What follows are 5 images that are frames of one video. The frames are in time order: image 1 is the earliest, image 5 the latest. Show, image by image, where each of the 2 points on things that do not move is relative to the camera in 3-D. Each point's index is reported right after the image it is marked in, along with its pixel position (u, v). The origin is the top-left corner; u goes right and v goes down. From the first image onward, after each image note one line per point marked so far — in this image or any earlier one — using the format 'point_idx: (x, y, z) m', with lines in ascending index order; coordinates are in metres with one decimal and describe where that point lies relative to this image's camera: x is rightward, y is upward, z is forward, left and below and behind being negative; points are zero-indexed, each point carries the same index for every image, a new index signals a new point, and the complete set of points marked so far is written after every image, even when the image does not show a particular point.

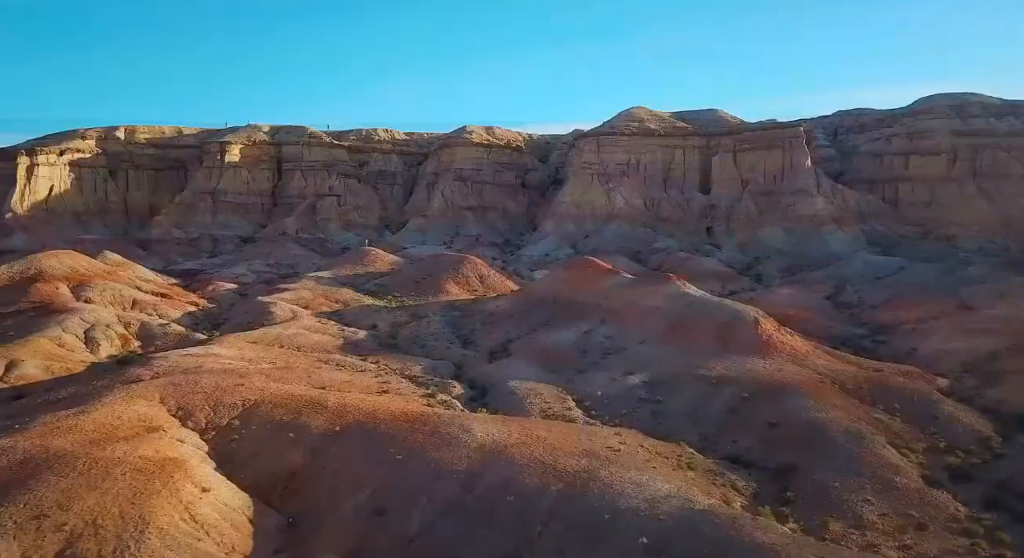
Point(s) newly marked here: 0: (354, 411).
0: (-3.9, -3.1, +18.5) m
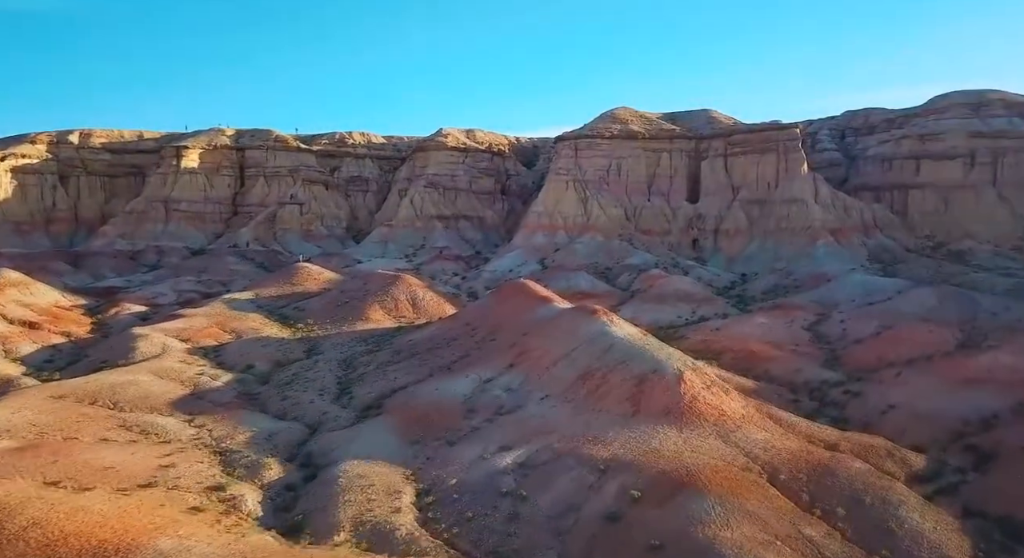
0: (-7.9, -4.3, +13.2) m
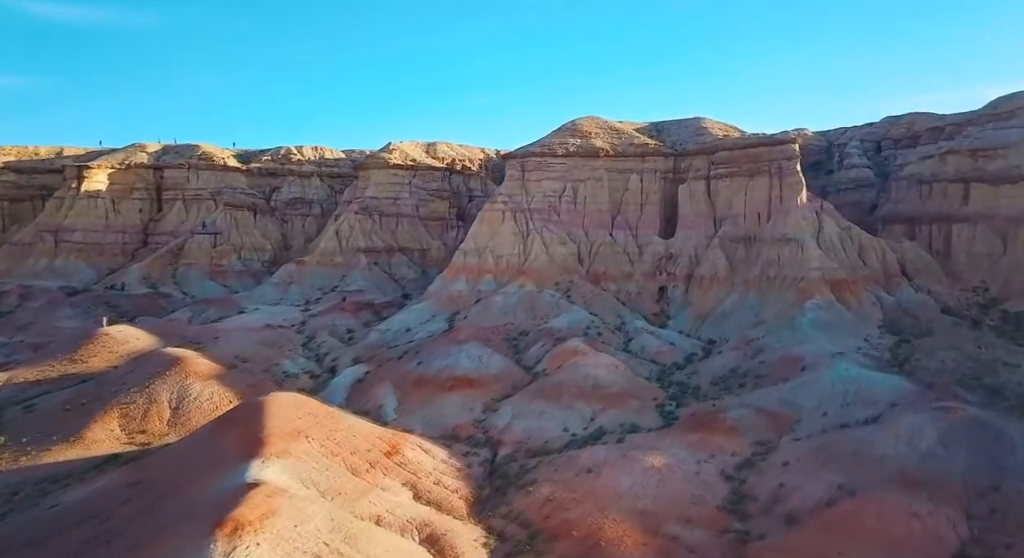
0: (-17.3, -7.5, +1.9) m
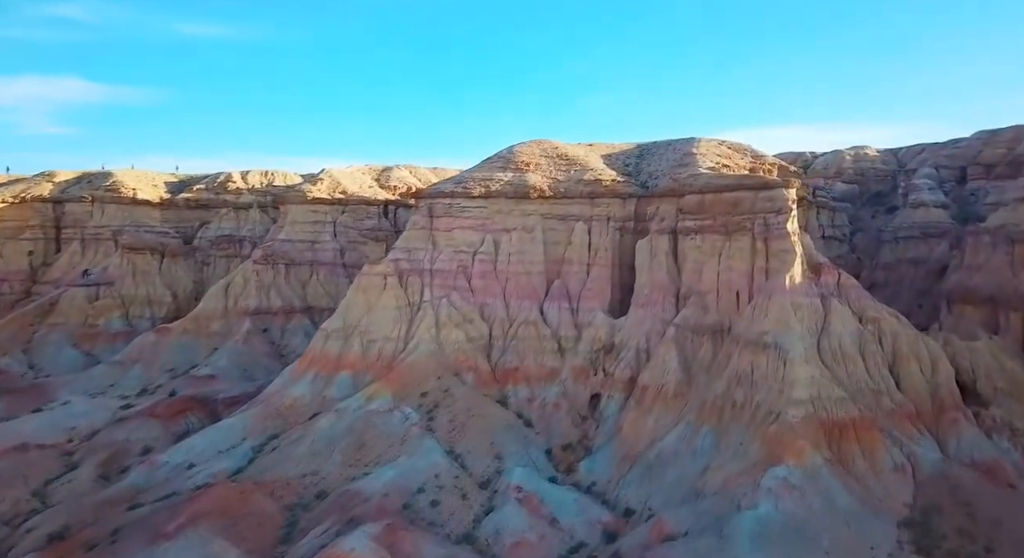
0: (-29.1, -11.7, -9.2) m
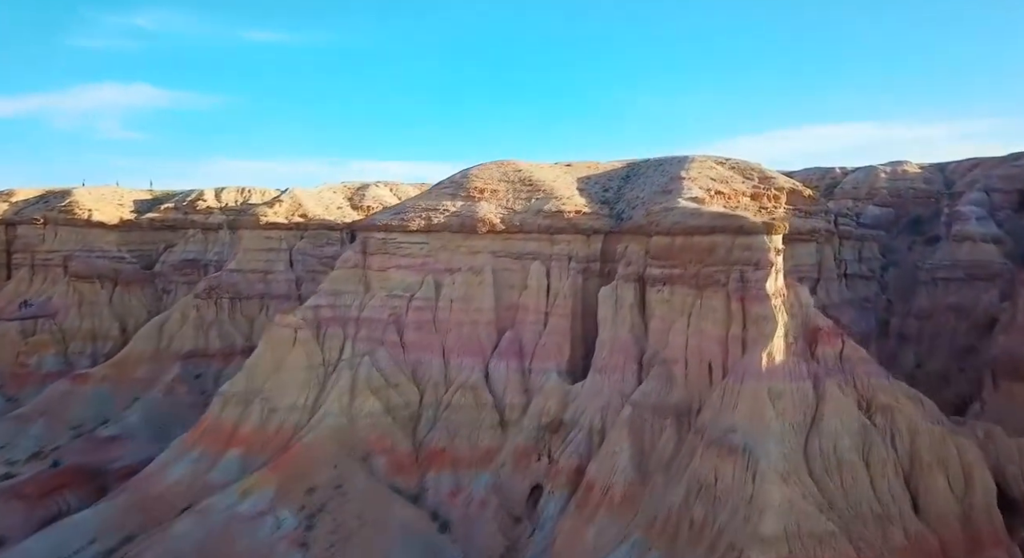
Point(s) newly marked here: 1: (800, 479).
0: (-34.6, -13.6, -13.3) m
1: (+7.3, -4.9, +19.2) m
